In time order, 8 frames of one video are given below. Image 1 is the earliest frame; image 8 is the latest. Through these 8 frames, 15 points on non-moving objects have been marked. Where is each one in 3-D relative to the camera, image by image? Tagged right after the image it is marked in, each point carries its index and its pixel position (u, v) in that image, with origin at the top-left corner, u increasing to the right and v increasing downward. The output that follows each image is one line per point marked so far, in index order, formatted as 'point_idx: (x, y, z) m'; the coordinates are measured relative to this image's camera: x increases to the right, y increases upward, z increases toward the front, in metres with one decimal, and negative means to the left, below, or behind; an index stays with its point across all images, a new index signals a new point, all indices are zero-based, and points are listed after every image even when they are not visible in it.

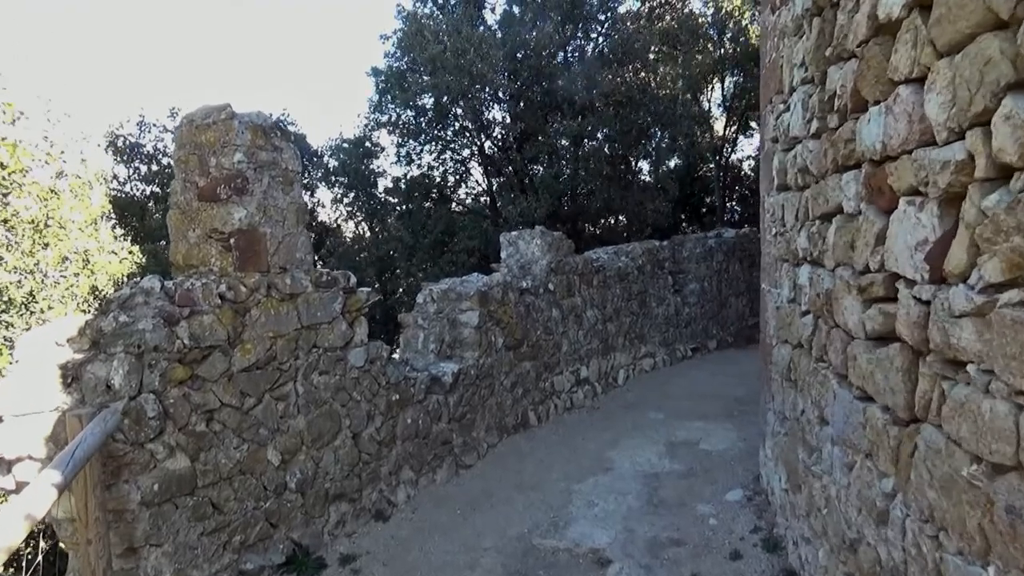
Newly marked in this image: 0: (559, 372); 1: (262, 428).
0: (+0.4, -0.7, +6.4) m
1: (-1.2, -0.7, +3.7) m
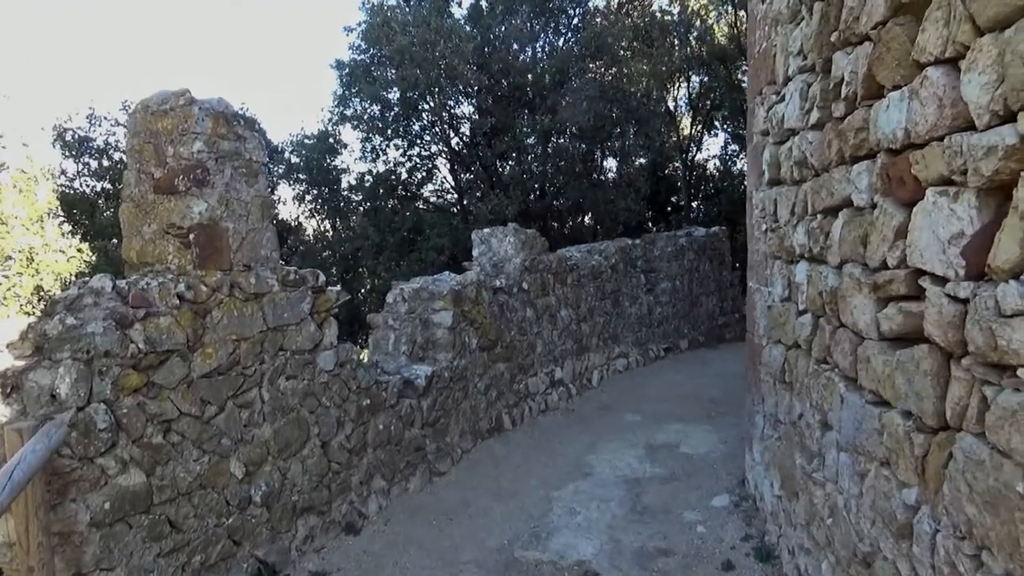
0: (+0.2, -0.7, +6.3) m
1: (-1.3, -0.7, +3.5) m
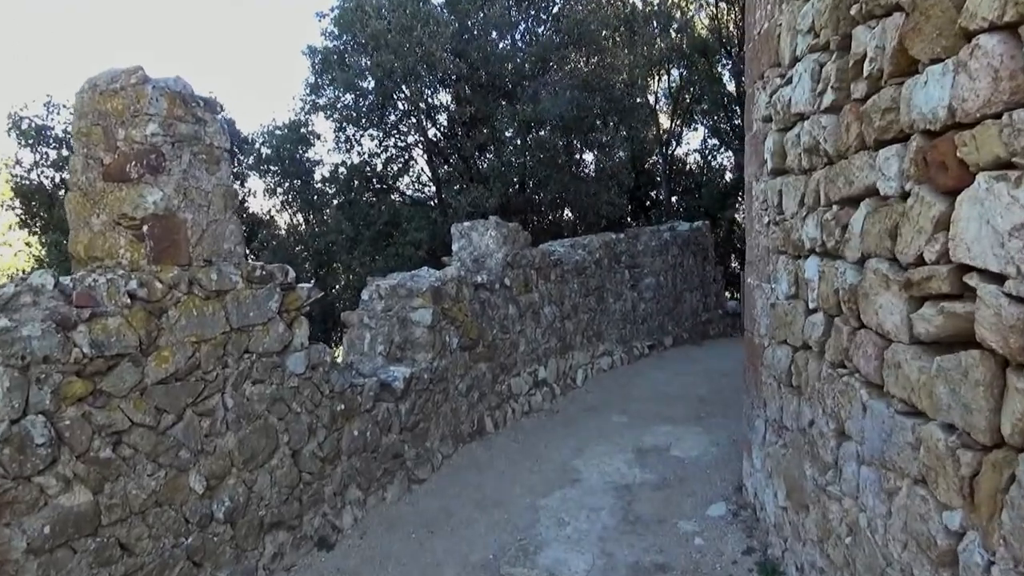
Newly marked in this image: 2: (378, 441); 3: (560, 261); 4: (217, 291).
0: (0.0, -0.7, +6.0) m
1: (-1.4, -0.7, +3.2) m
2: (-0.8, -0.9, +4.4) m
3: (+0.4, +0.2, +6.8) m
4: (-1.3, 0.0, +3.4) m
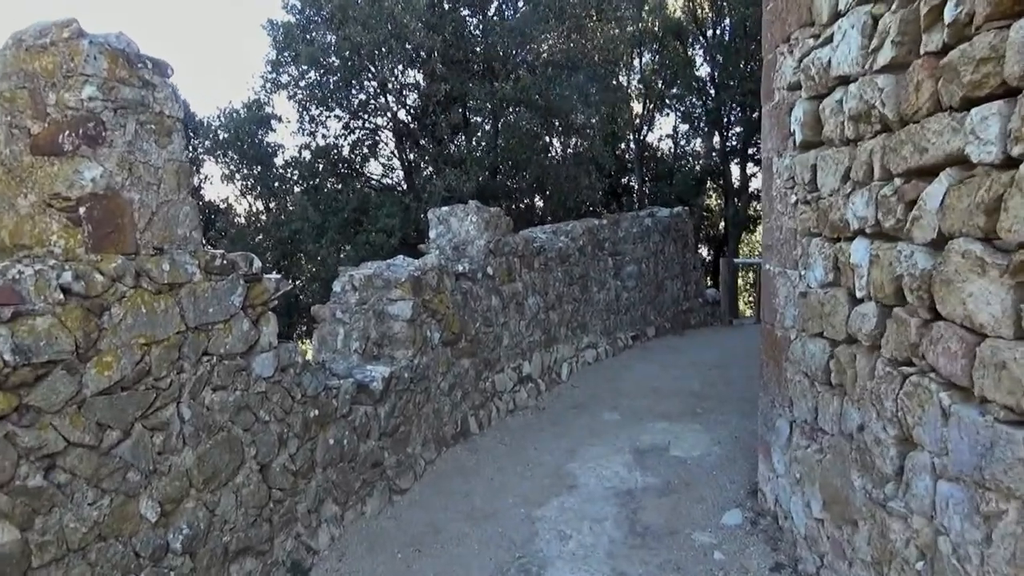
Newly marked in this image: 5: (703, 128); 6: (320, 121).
0: (-0.1, -0.6, +5.6) m
1: (-1.3, -0.6, +2.7) m
2: (-0.8, -0.8, +3.9) m
3: (+0.3, +0.3, +6.4) m
4: (-1.3, 0.0, +2.9) m
5: (+3.3, +2.8, +13.6) m
6: (-2.5, +2.2, +10.1) m
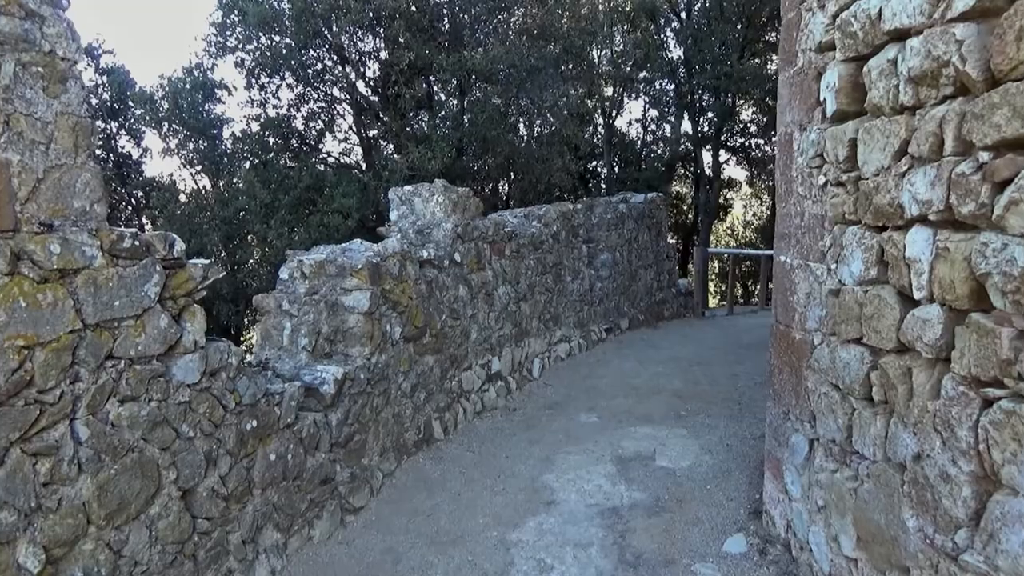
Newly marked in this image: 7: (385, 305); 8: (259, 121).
0: (-0.3, -0.5, +5.0) m
1: (-1.4, -0.6, +2.1) m
2: (-0.9, -0.8, +3.4) m
3: (0.0, +0.4, +5.9) m
4: (-1.3, +0.1, +2.3) m
5: (+2.7, +3.0, +13.2) m
6: (-2.9, +2.4, +9.4) m
7: (-0.7, -0.1, +4.2) m
8: (-3.1, +2.0, +9.3) m
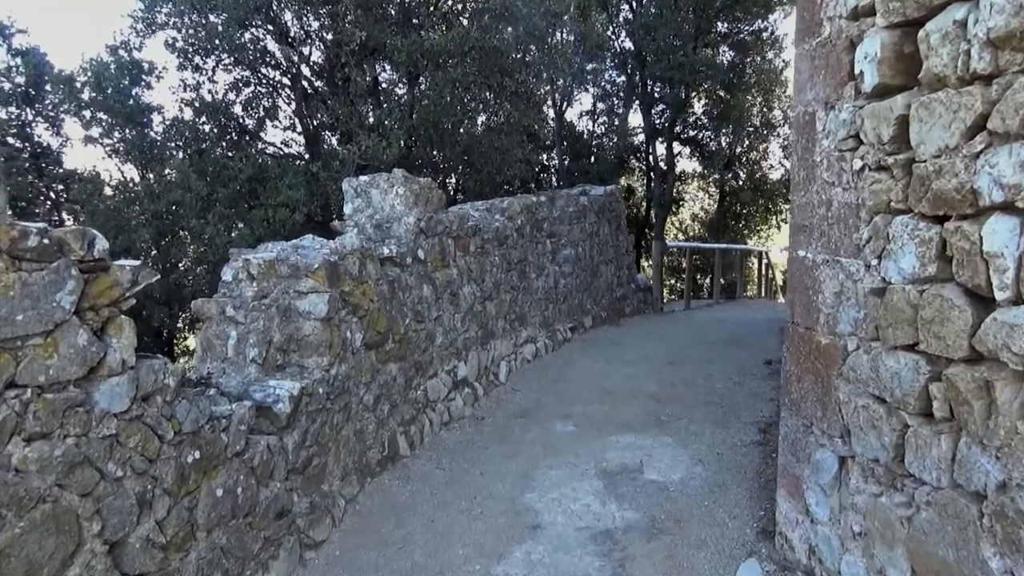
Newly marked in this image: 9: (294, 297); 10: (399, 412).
0: (-0.5, -0.5, +4.6) m
1: (-1.3, -0.6, +1.6) m
2: (-1.0, -0.8, +2.9) m
3: (-0.2, +0.4, +5.4) m
4: (-1.3, 0.0, +1.8) m
5: (+1.9, +3.1, +12.9) m
6: (-3.5, +2.4, +8.7) m
7: (-0.8, -0.1, +3.7) m
8: (-3.6, +2.0, +8.6) m
9: (-1.0, 0.0, +3.5) m
10: (-0.6, -0.7, +4.2) m
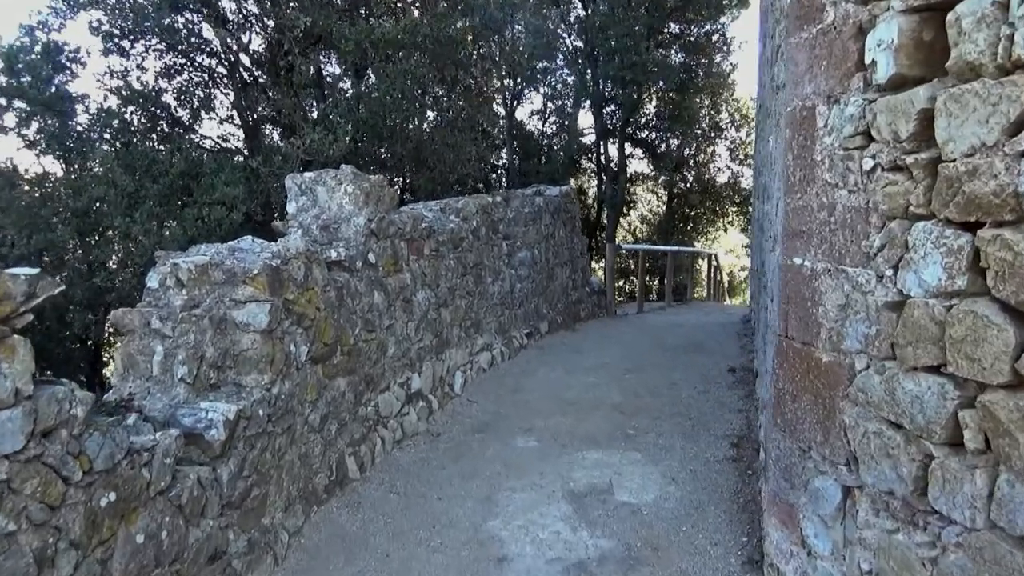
0: (-0.7, -0.6, +4.3) m
1: (-1.3, -0.7, +1.2) m
2: (-1.1, -0.8, +2.5) m
3: (-0.5, +0.4, +5.1) m
4: (-1.3, 0.0, +1.4) m
5: (+1.0, +3.1, +12.7) m
6: (-4.0, +2.4, +8.1) m
7: (-1.0, -0.1, +3.3) m
8: (-4.1, +2.0, +8.0) m
9: (-1.2, -0.1, +3.2) m
10: (-0.8, -0.7, +3.8) m
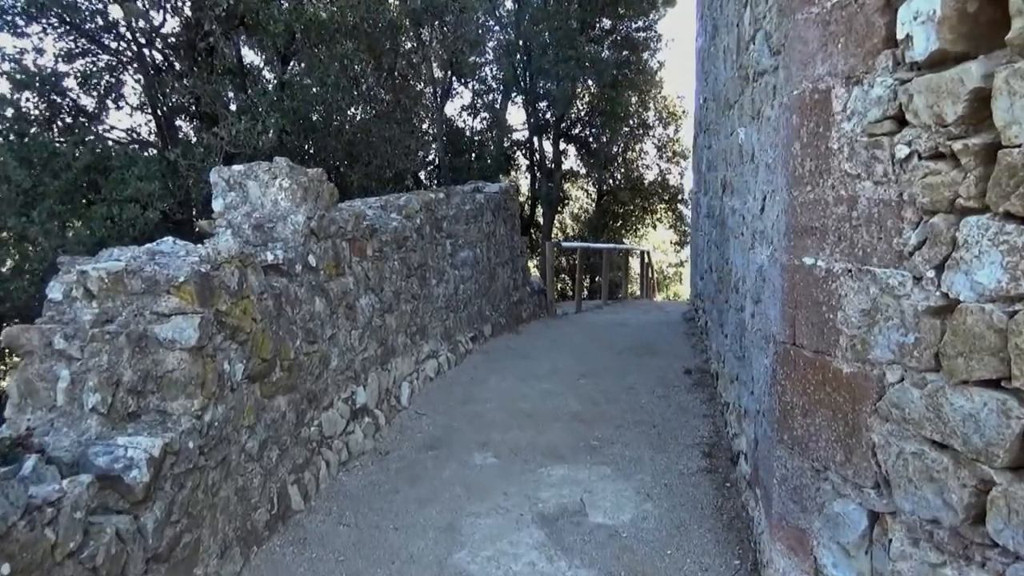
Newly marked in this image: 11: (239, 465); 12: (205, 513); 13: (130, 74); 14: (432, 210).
0: (-0.9, -0.6, +3.8) m
1: (-1.2, -0.7, +0.7) m
2: (-1.1, -0.9, +2.0) m
3: (-0.8, +0.4, +4.7) m
4: (-1.3, 0.0, +0.9) m
5: (-0.1, +3.1, +12.4) m
6: (-4.6, +2.3, +7.4) m
7: (-1.1, -0.2, +2.9) m
8: (-4.7, +1.9, +7.2) m
9: (-1.3, -0.1, +2.7) m
10: (-1.0, -0.7, +3.4) m
11: (-1.0, -0.7, +2.9) m
12: (-1.1, -0.8, +2.6) m
13: (-3.9, +2.1, +7.7) m
14: (-0.6, +0.6, +5.9) m
